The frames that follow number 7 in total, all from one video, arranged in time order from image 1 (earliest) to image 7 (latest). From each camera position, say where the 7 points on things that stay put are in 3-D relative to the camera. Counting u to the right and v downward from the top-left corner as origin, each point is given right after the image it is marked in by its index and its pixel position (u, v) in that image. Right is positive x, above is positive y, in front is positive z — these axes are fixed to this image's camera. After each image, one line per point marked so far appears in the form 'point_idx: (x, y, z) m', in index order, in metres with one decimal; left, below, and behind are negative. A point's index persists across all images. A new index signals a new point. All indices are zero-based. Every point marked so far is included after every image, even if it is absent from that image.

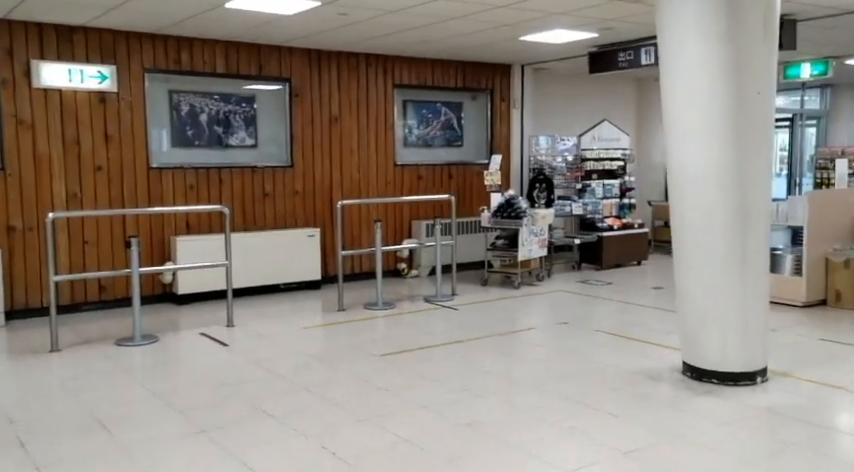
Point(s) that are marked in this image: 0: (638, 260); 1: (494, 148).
0: (+2.7, -0.3, +9.7) m
1: (+0.9, +1.2, +9.8) m
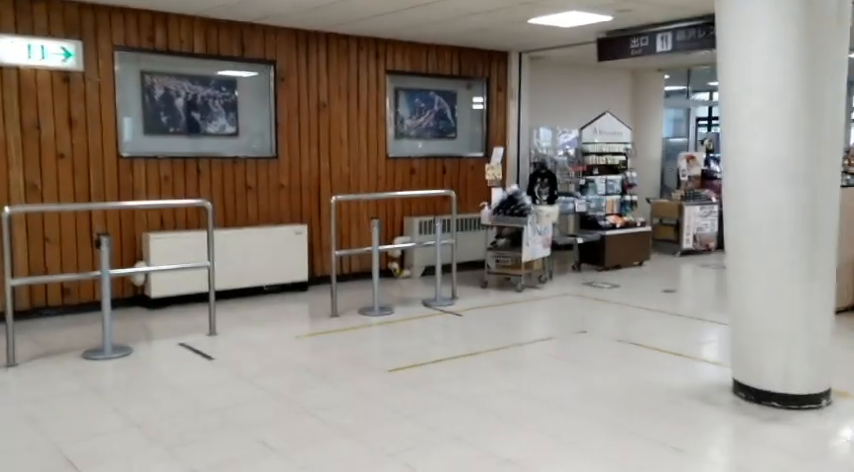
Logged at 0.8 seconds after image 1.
0: (+2.6, -0.3, +9.2) m
1: (+0.8, +1.2, +9.2) m
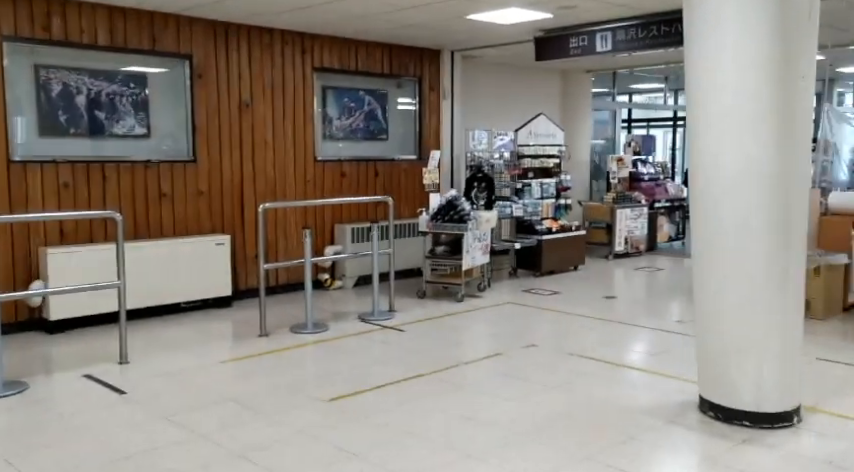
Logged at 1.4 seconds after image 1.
0: (+1.8, -0.3, +9.0) m
1: (0.0, +1.1, +8.8) m
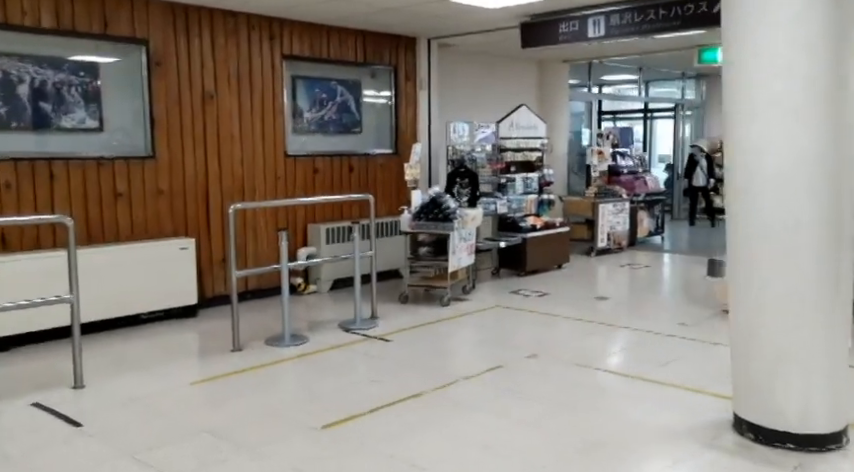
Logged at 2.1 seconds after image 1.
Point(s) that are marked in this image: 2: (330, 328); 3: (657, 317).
0: (+1.5, -0.3, +8.6) m
1: (-0.3, +1.1, +8.3) m
2: (-0.8, -0.7, +6.0) m
3: (+2.1, -0.7, +6.6) m
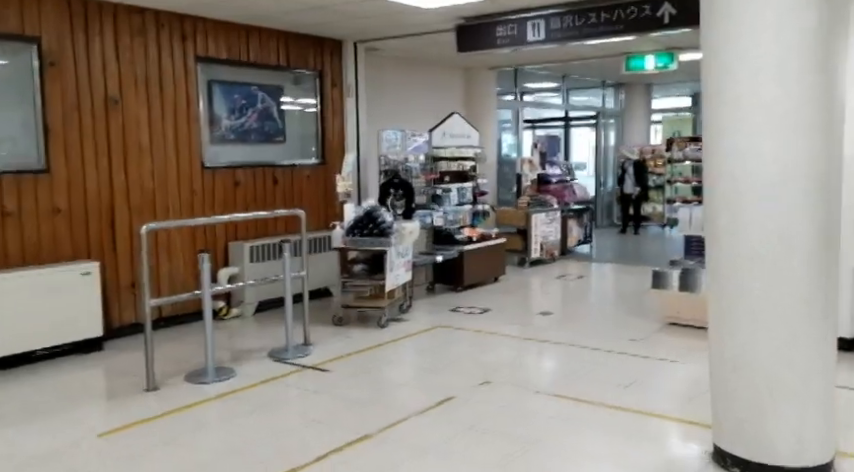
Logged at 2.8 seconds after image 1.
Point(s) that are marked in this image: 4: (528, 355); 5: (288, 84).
0: (+0.8, -0.4, +8.3) m
1: (-1.1, +1.0, +7.8) m
2: (-1.2, -0.9, +5.4) m
3: (+1.5, -0.8, +6.4) m
4: (+0.8, -0.9, +5.6) m
5: (-1.4, +1.5, +7.4) m
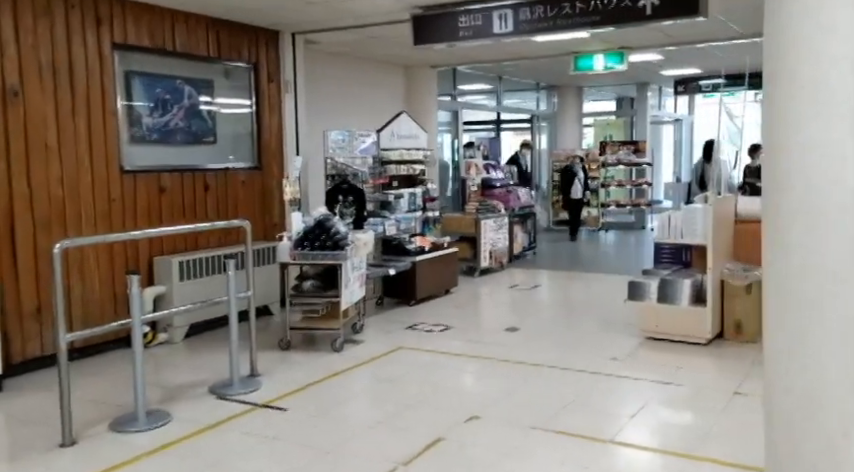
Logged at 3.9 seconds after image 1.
0: (+0.2, -0.5, +7.7) m
1: (-1.6, +0.8, +7.0) m
2: (-1.4, -1.0, +4.6) m
3: (+1.2, -0.9, +5.9) m
4: (+0.5, -1.0, +5.0) m
5: (-1.8, +1.4, +6.6) m
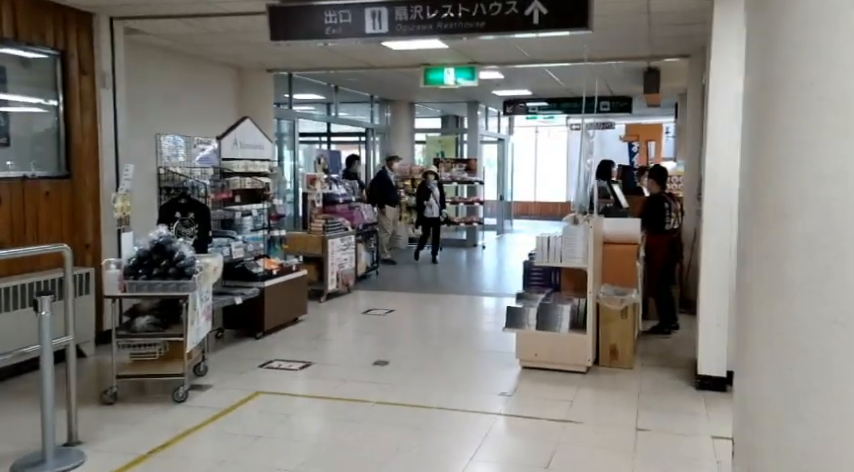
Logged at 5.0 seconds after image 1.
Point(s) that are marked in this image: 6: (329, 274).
0: (-1.2, -0.7, +6.9) m
1: (-2.7, +0.7, +5.7) m
2: (-2.0, -1.1, +3.5) m
3: (+0.2, -1.1, +5.4) m
4: (-0.2, -1.1, +4.4) m
5: (-2.9, +1.2, +5.3) m
6: (-1.1, -0.4, +8.1) m
